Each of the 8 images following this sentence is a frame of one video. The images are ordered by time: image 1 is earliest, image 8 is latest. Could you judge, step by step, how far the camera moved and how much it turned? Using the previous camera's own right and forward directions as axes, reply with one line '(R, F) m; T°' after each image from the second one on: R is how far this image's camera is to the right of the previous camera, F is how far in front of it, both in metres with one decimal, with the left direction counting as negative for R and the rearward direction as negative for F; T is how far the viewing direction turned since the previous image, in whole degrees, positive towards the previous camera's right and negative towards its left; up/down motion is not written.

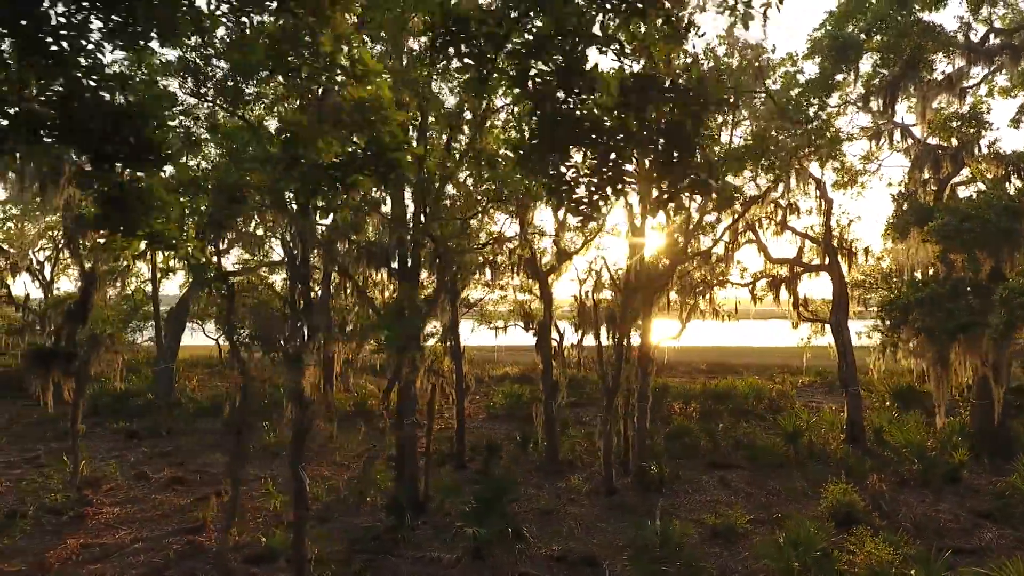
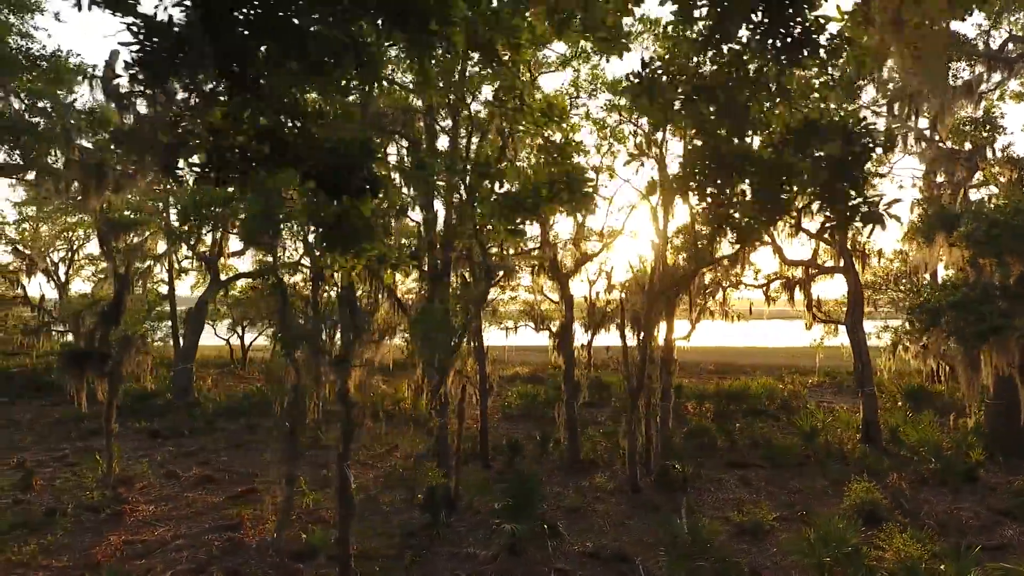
(-0.5, -0.2) m; 0°
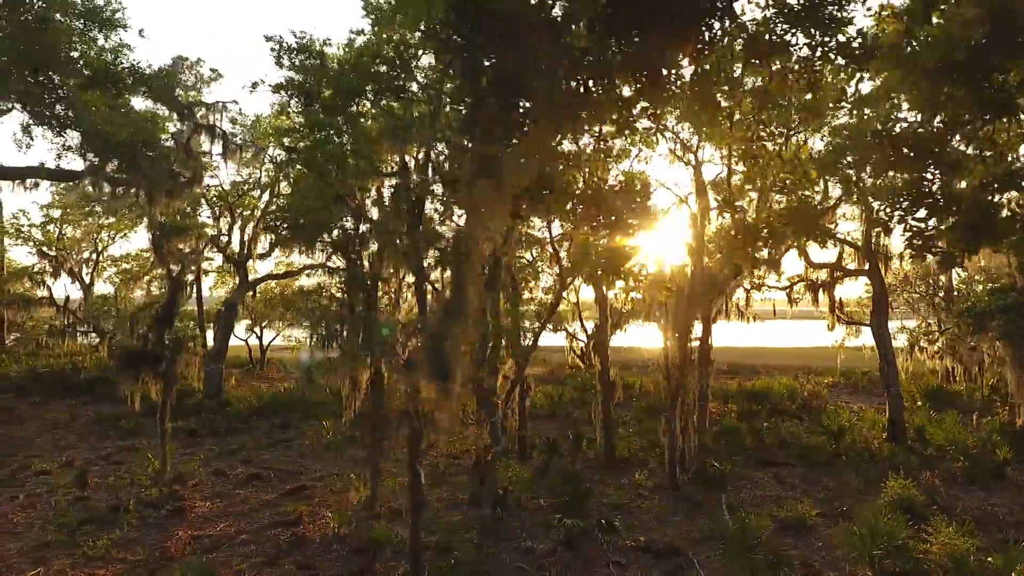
(-0.9, -0.3) m; 0°
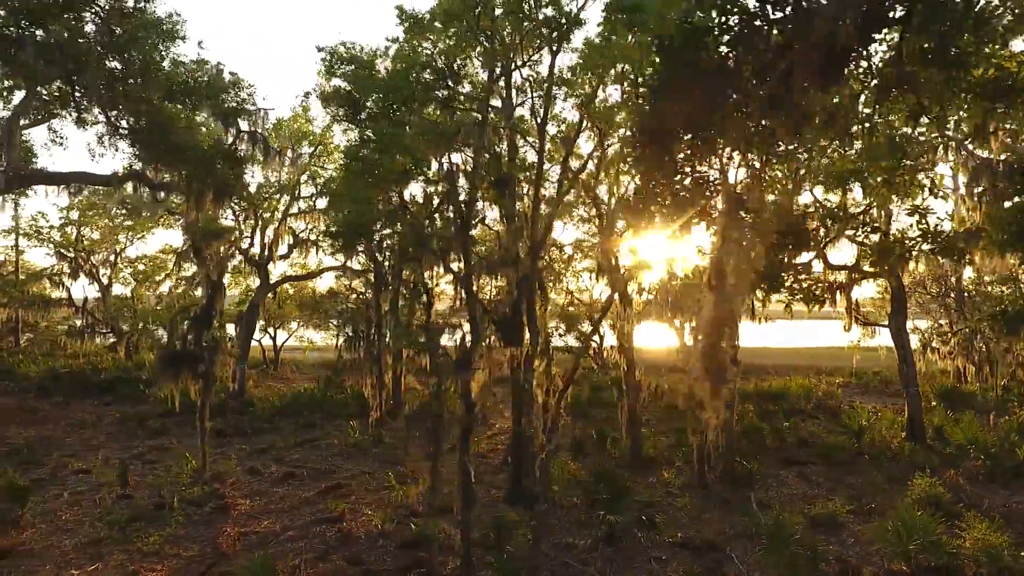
(-0.7, -0.2) m; 0°
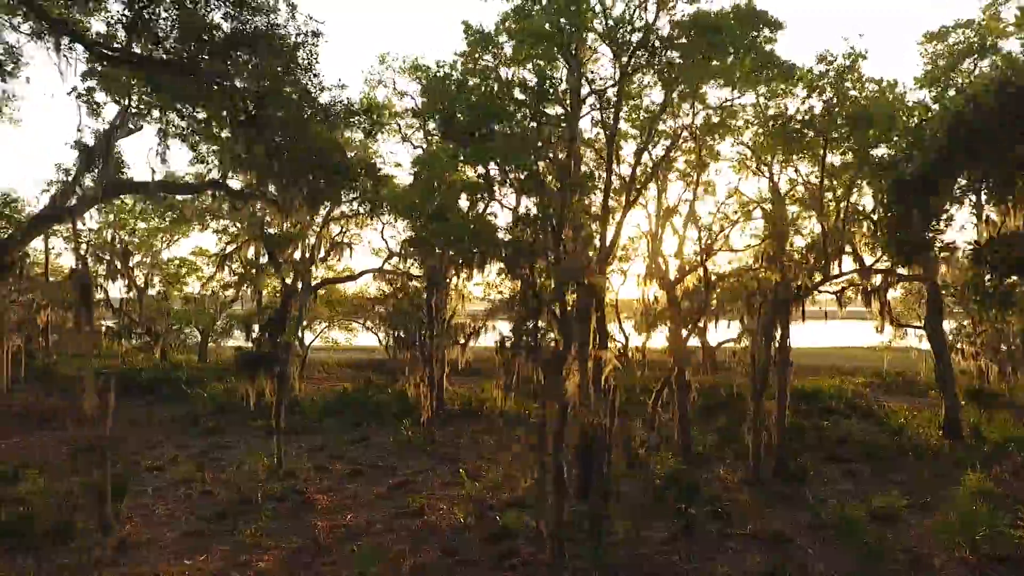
(-1.3, -0.5) m; 0°
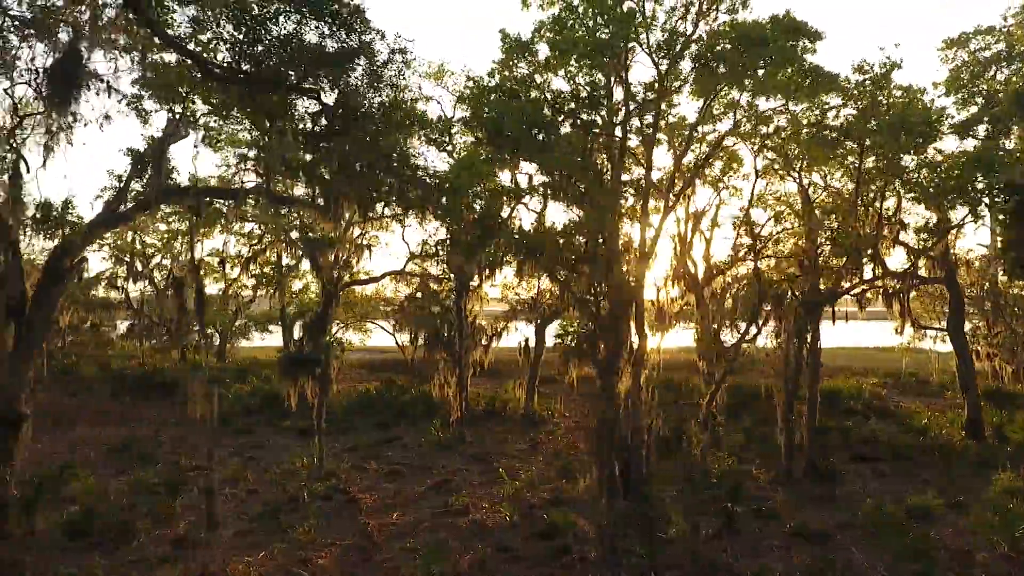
(-0.8, -0.2) m; 0°
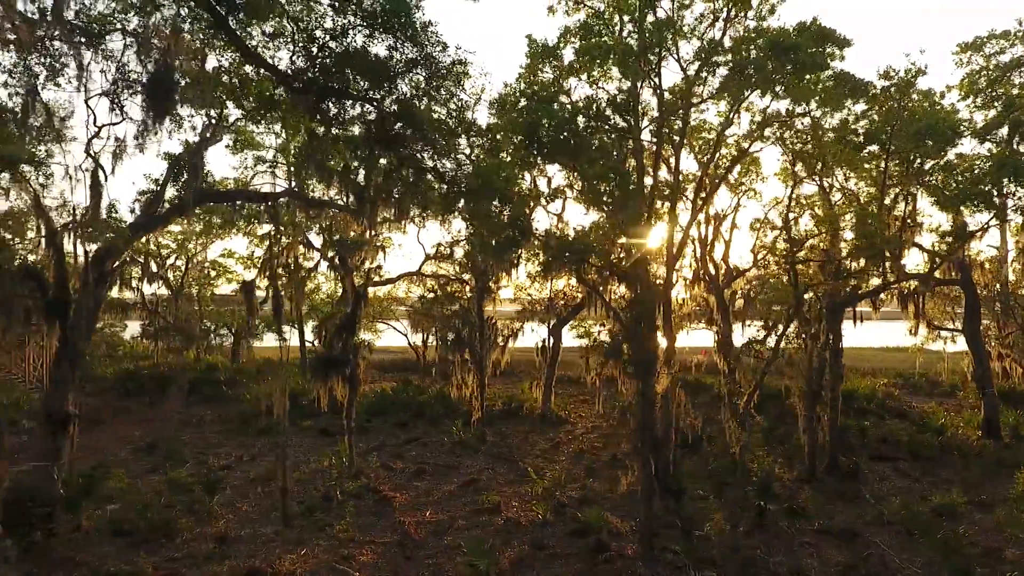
(-0.6, -0.2) m; 0°
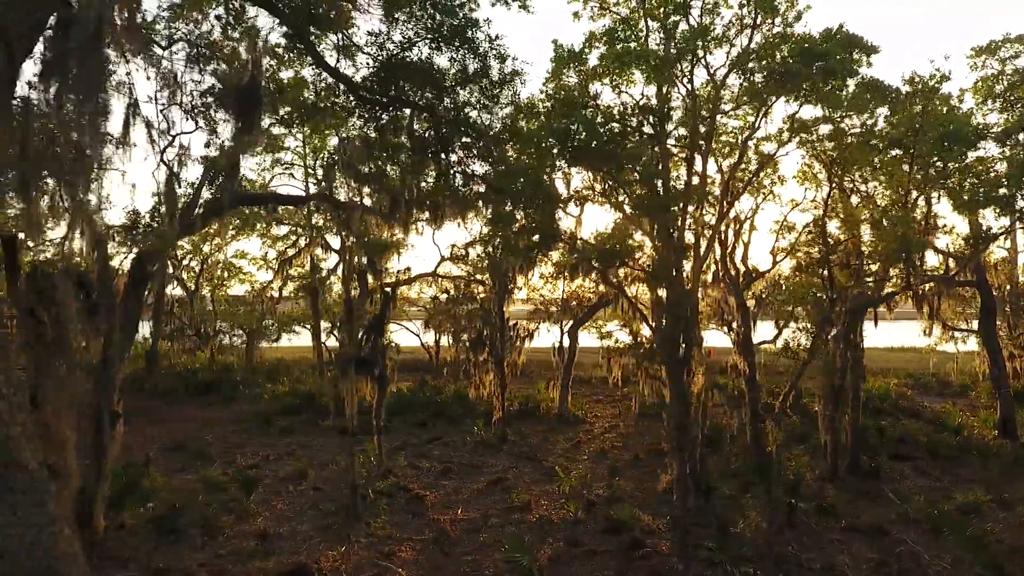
(-0.6, -0.2) m; 0°
